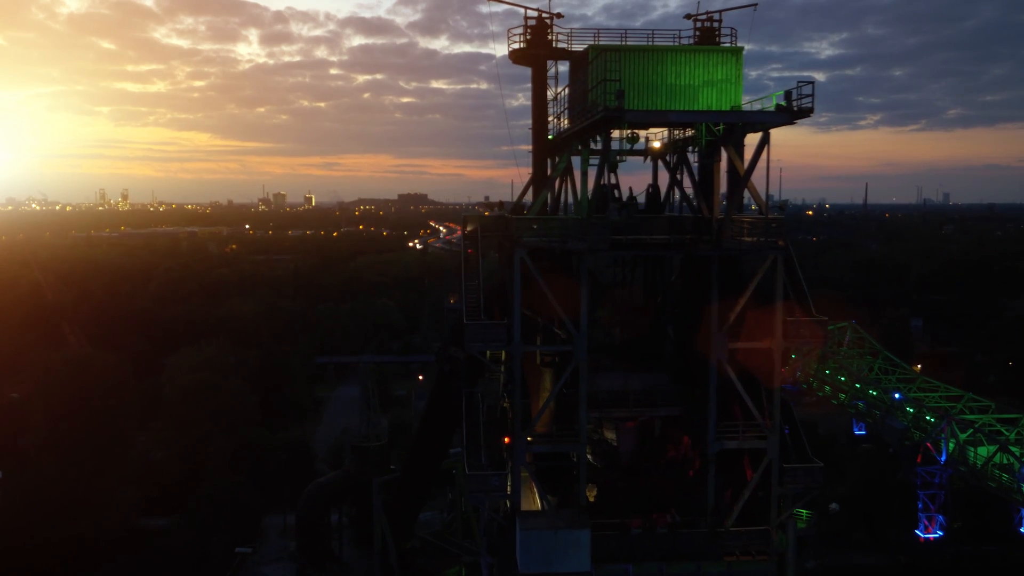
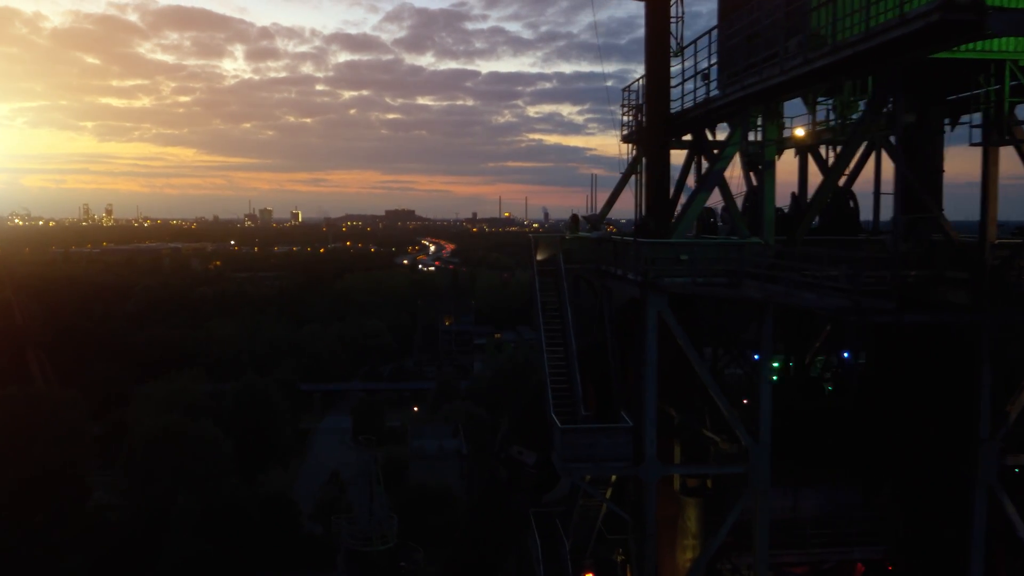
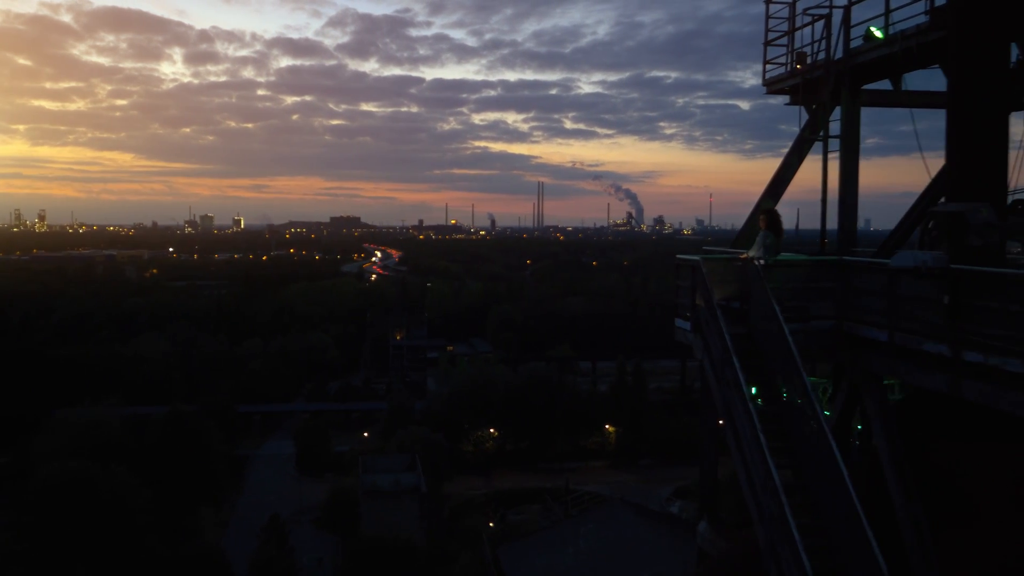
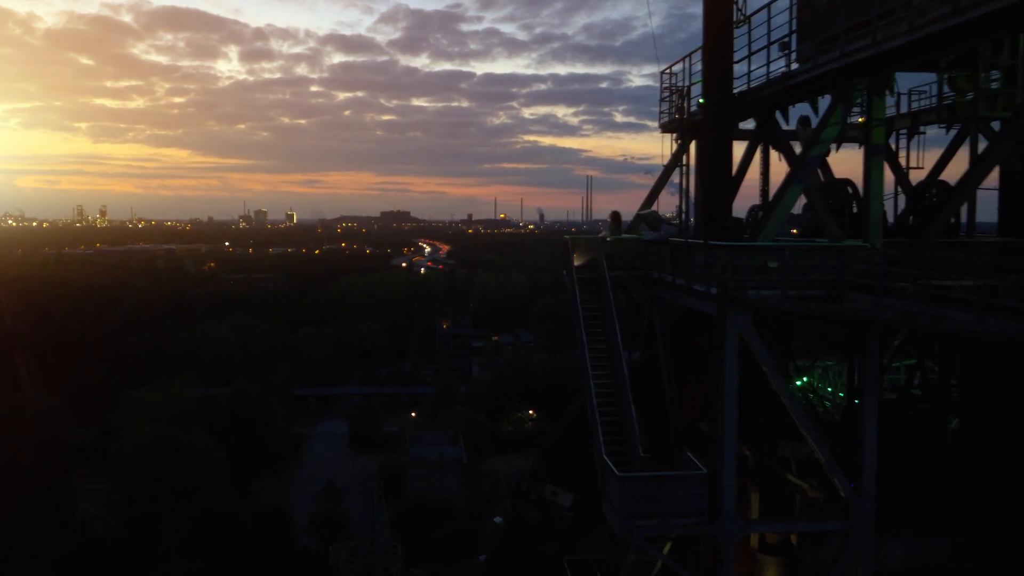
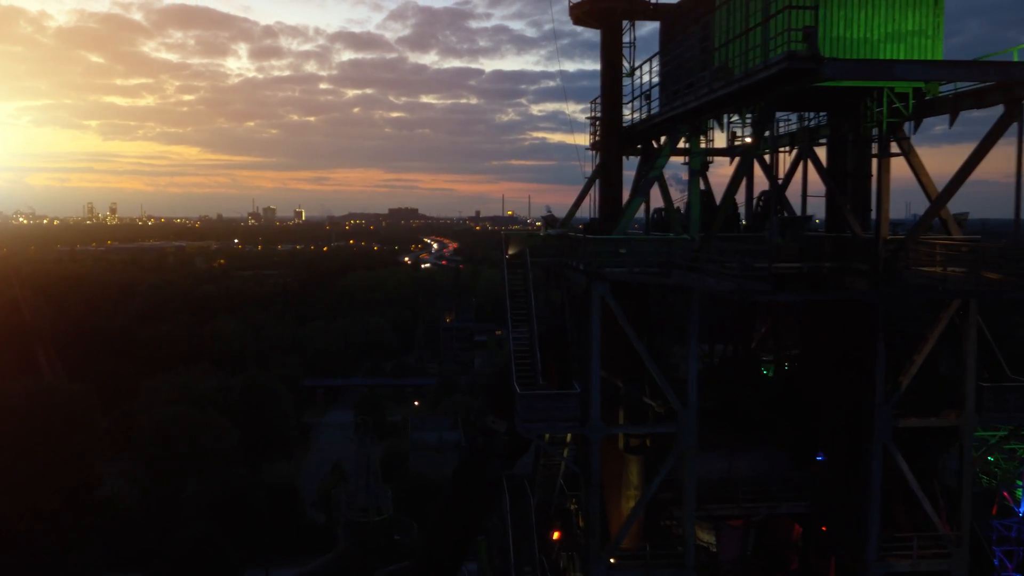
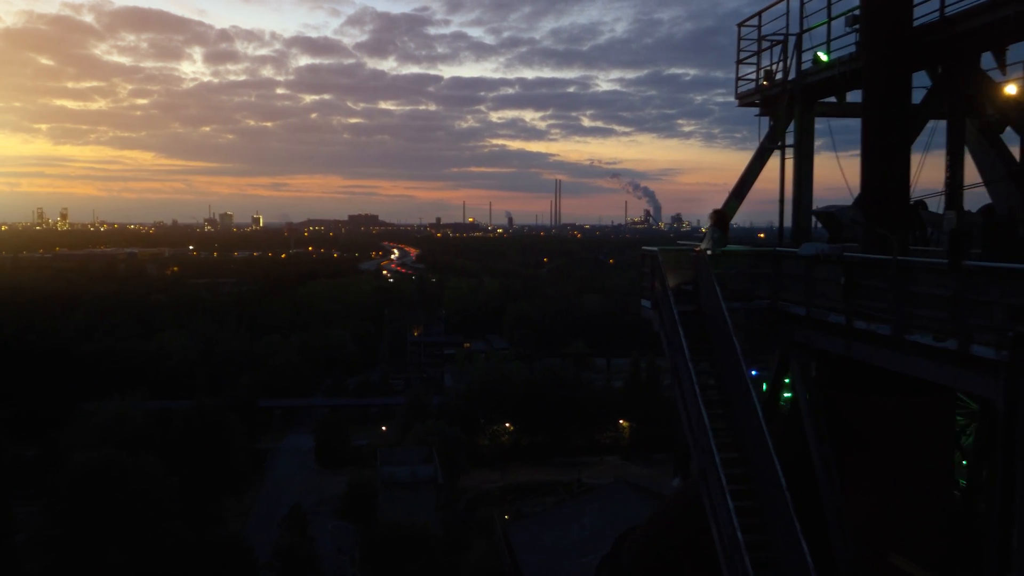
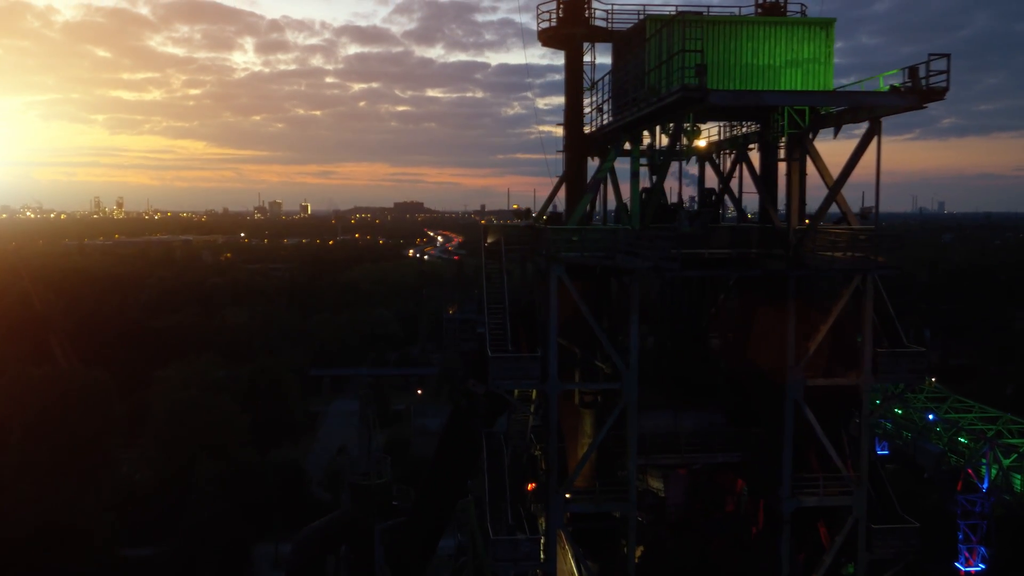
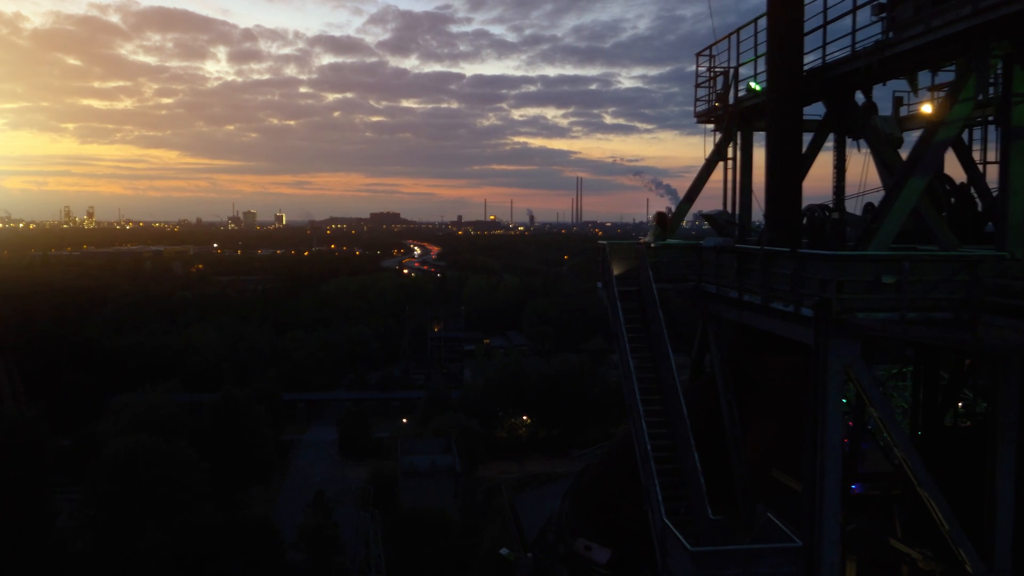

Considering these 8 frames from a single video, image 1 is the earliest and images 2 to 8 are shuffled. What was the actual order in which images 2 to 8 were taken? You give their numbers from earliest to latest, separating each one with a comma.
7, 5, 2, 4, 8, 6, 3
